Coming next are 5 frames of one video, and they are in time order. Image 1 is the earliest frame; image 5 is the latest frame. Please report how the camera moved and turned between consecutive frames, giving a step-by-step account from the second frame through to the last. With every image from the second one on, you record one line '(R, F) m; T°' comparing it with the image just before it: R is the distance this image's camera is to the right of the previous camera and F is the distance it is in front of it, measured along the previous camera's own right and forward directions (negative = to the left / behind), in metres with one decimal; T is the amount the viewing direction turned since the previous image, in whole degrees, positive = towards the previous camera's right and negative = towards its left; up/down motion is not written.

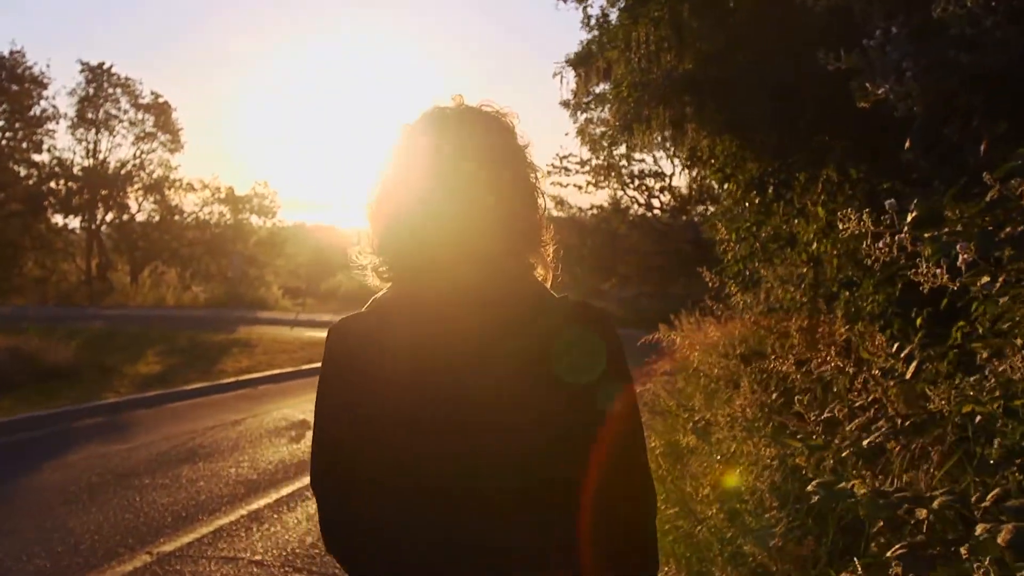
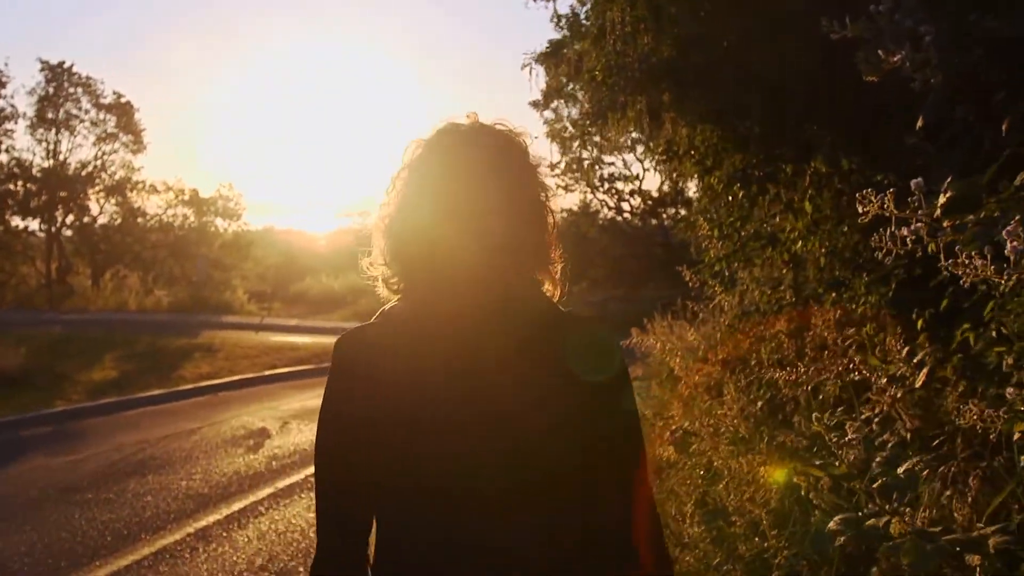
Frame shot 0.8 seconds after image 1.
(0.0, +0.5) m; +2°
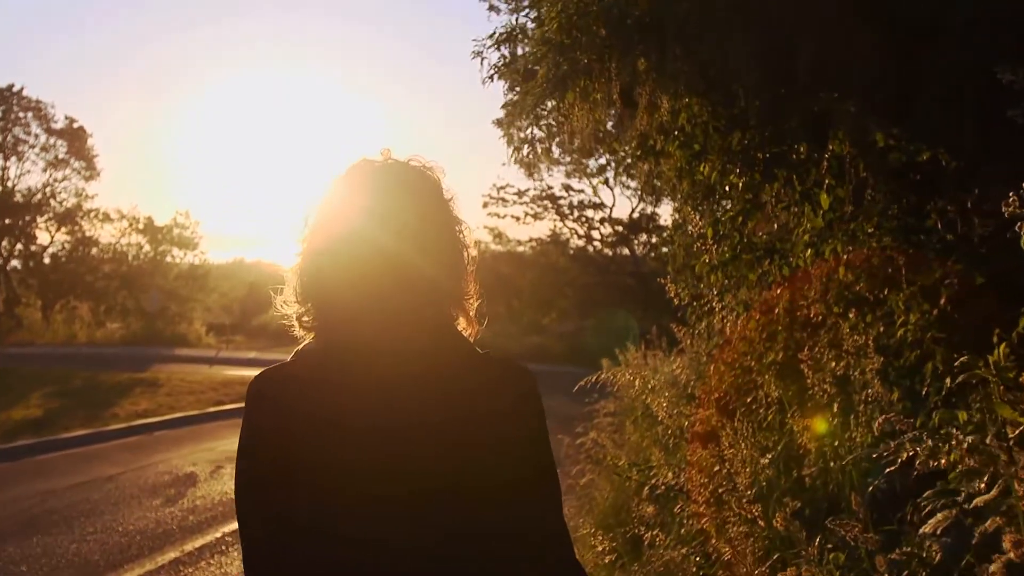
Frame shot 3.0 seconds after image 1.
(+0.2, +1.4) m; +1°
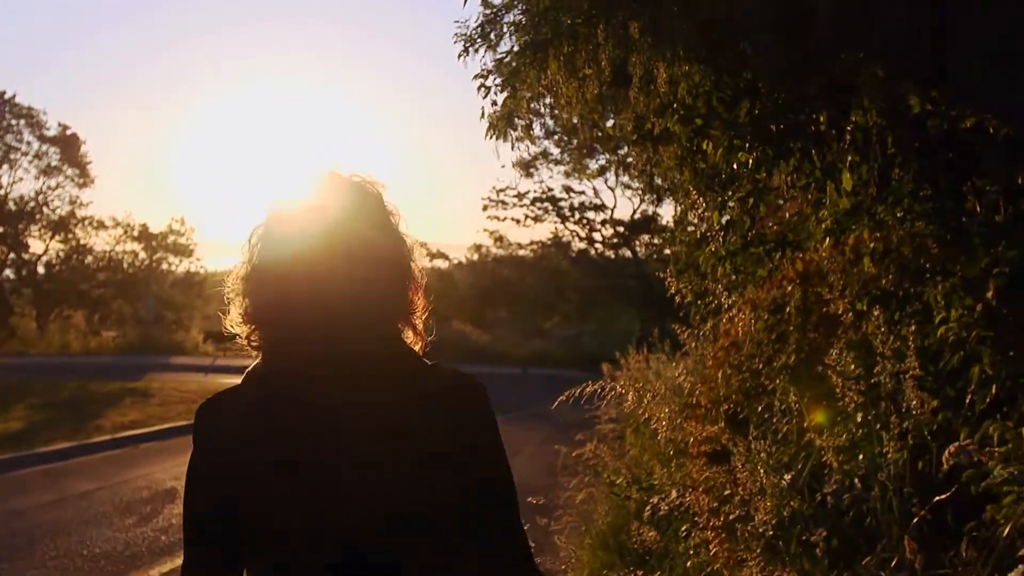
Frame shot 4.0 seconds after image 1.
(+0.1, +0.6) m; 0°
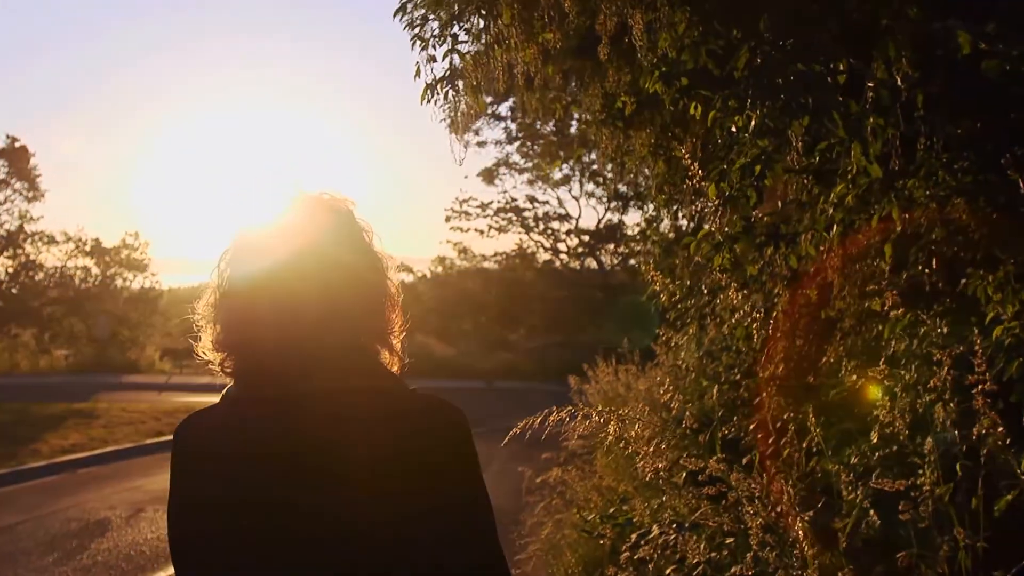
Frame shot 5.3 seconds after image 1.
(+0.1, +0.8) m; +2°
